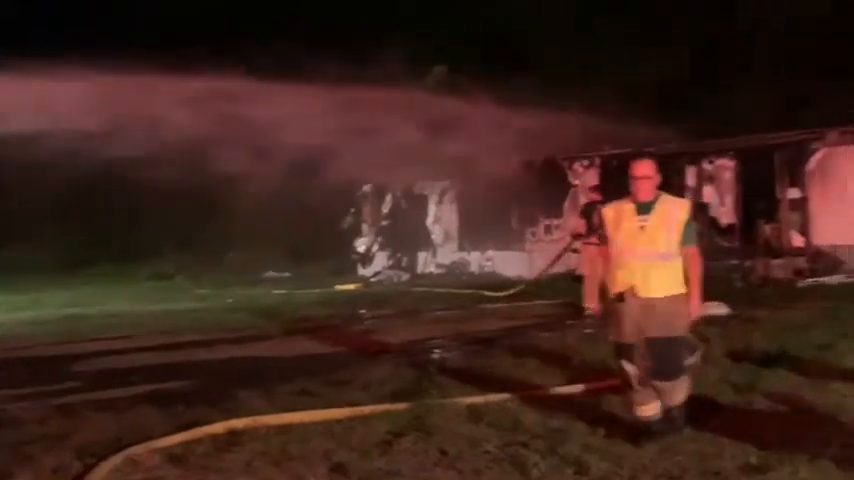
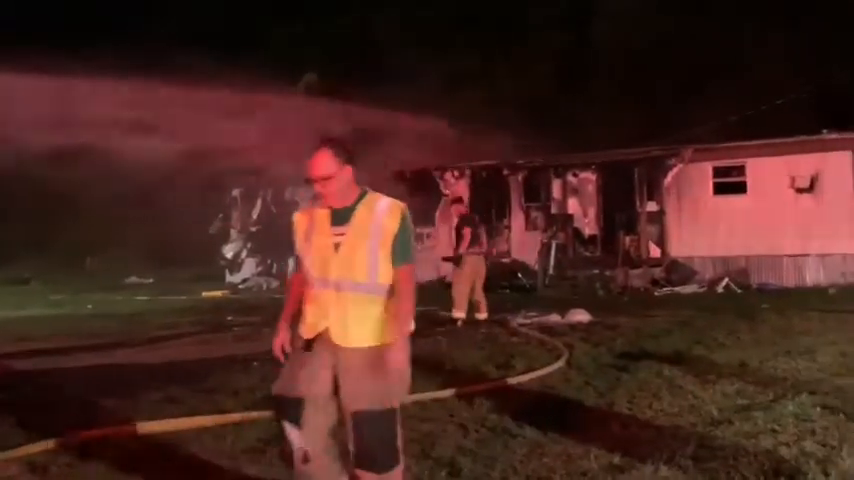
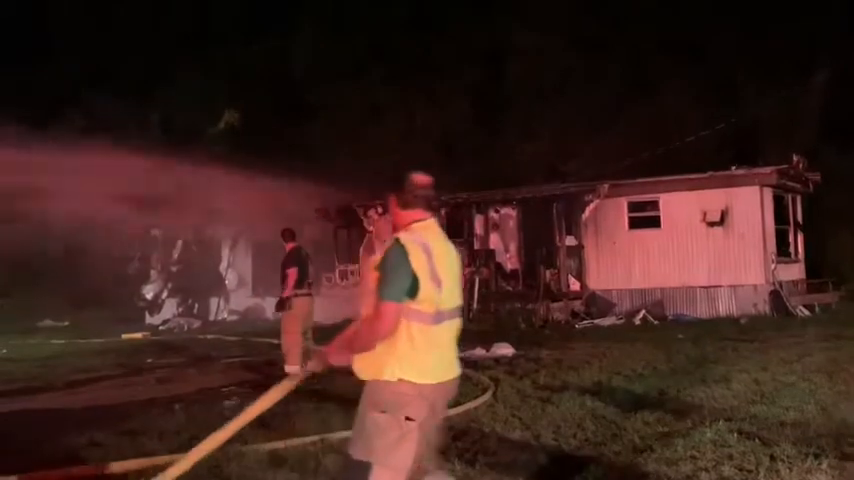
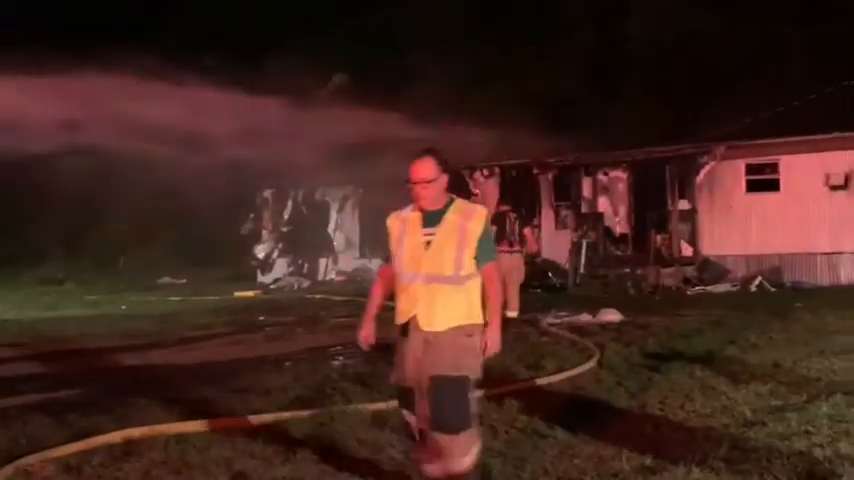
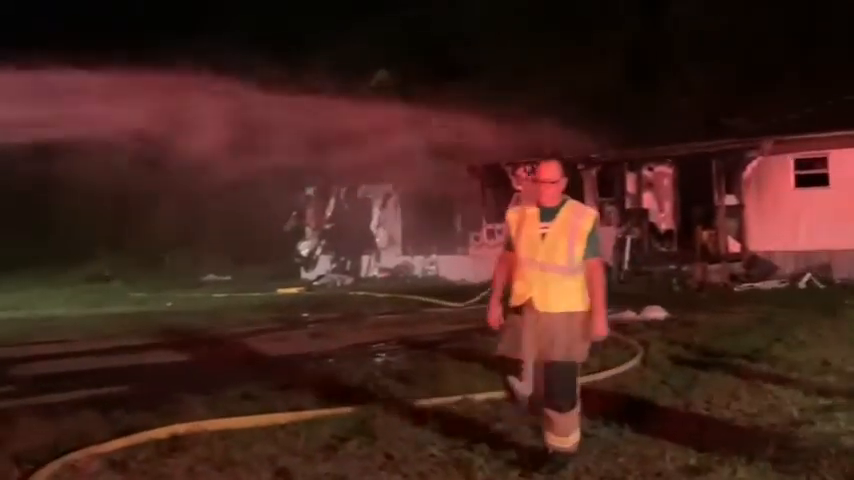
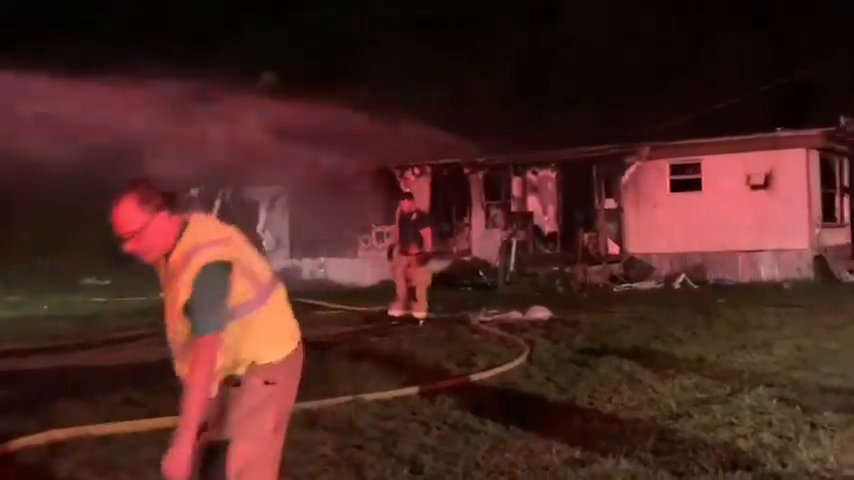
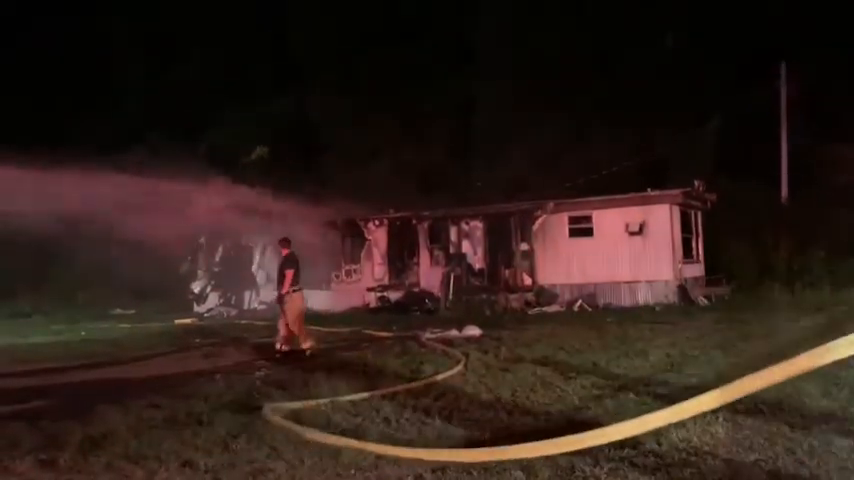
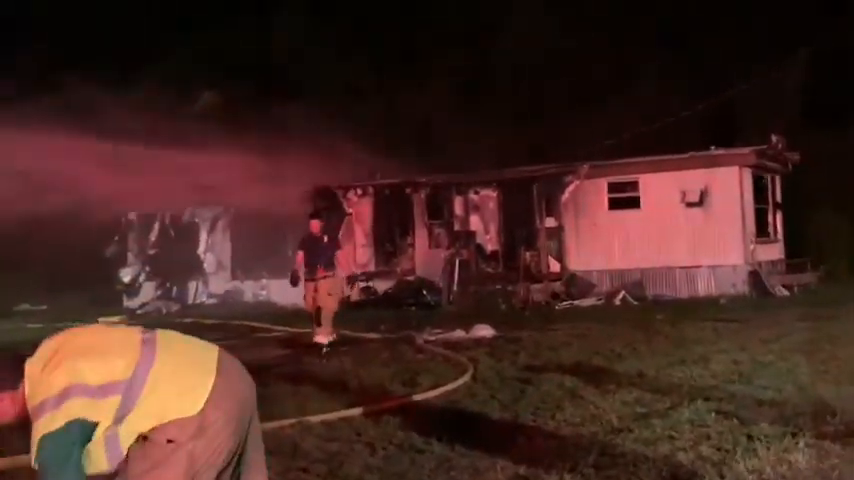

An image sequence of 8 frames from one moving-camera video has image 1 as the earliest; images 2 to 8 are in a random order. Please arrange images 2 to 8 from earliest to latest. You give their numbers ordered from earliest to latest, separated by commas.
5, 4, 2, 6, 8, 3, 7
